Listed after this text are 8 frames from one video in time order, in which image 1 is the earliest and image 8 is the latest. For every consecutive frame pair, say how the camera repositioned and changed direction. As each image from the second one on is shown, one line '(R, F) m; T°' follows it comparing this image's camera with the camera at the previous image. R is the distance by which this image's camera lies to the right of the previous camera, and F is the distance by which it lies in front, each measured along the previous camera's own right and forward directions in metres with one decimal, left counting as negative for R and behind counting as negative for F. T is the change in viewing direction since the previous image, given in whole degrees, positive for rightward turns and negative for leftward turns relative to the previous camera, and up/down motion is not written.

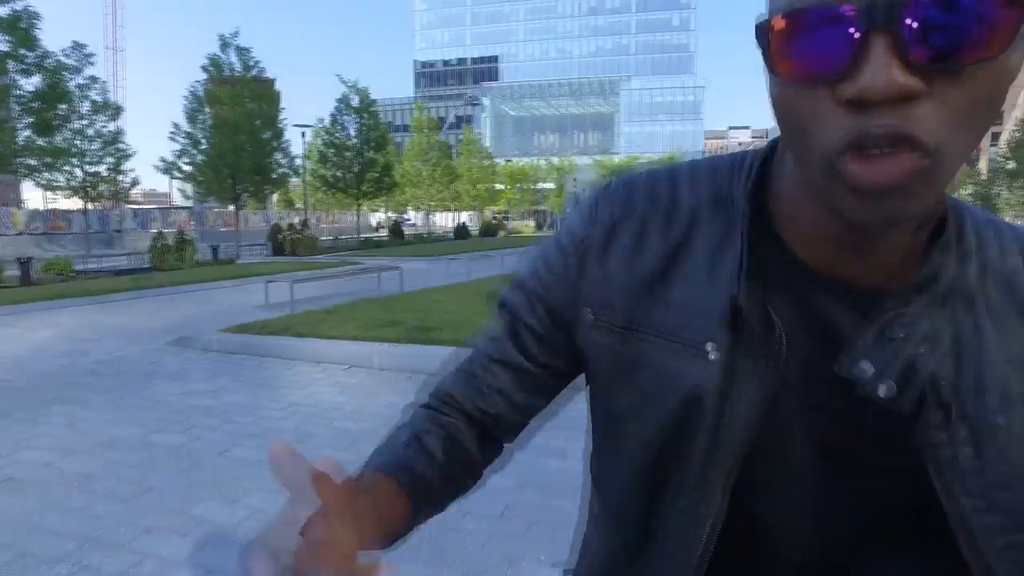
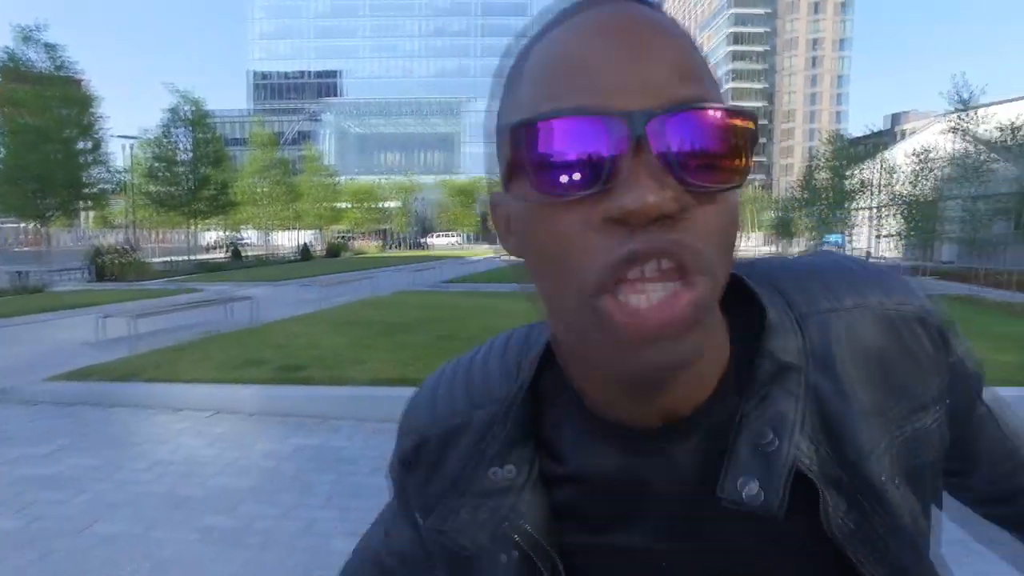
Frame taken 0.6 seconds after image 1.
(-0.4, +0.1) m; +14°
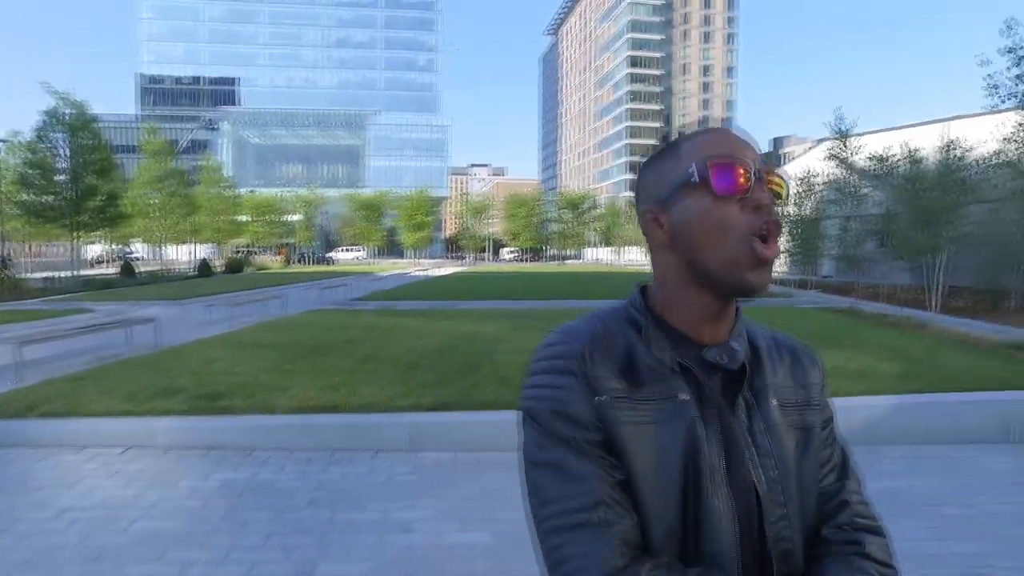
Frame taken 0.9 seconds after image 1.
(-0.3, 0.0) m; +8°
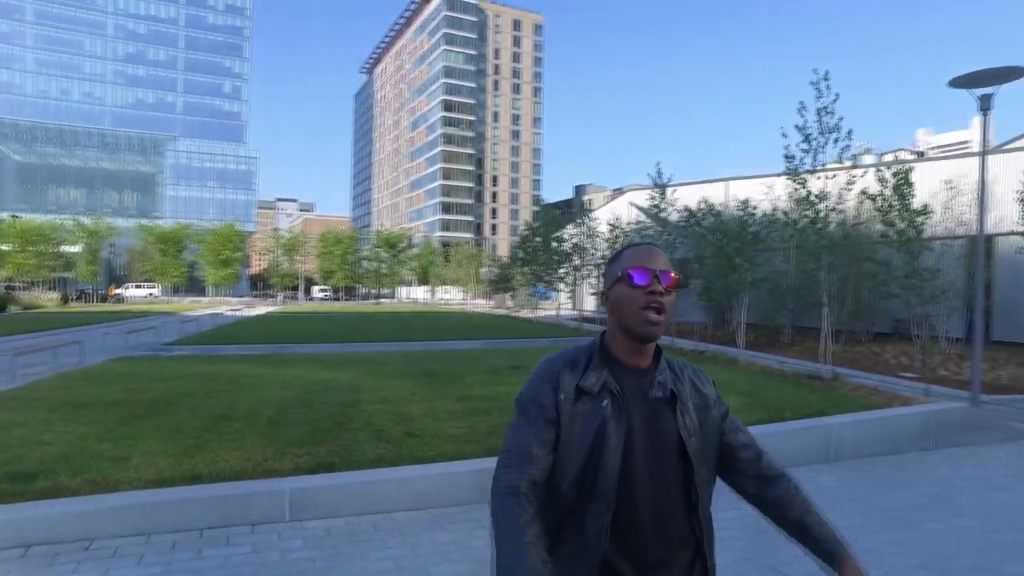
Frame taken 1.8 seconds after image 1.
(-0.9, +0.3) m; +17°
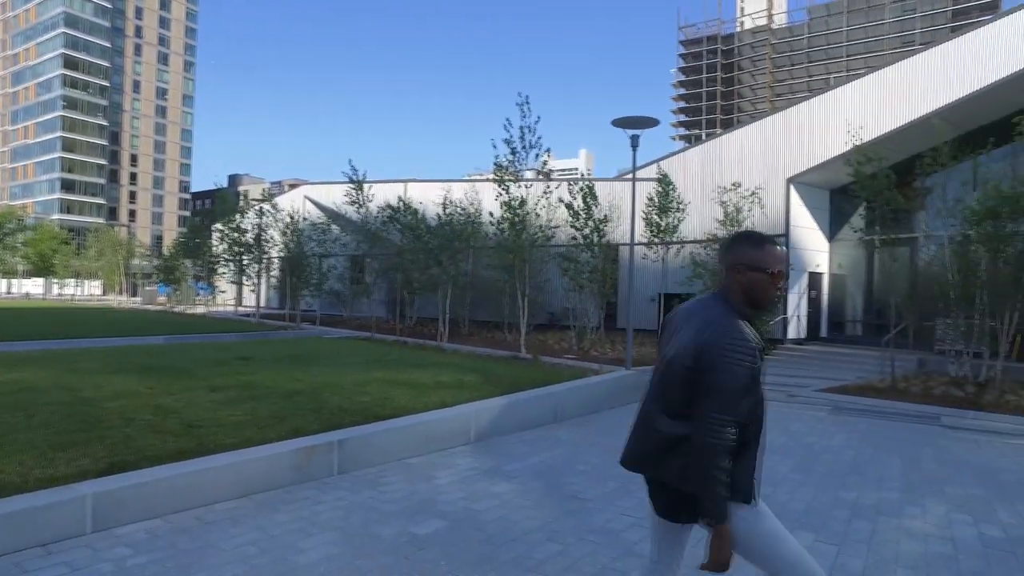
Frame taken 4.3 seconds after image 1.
(-1.7, -0.1) m; +30°
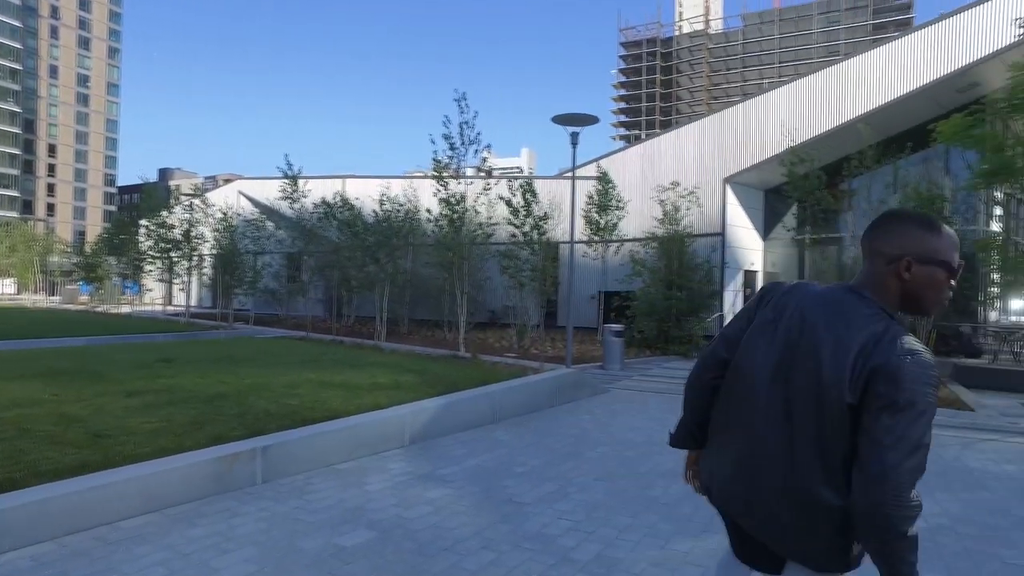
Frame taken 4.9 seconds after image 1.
(+0.1, +0.2) m; +5°
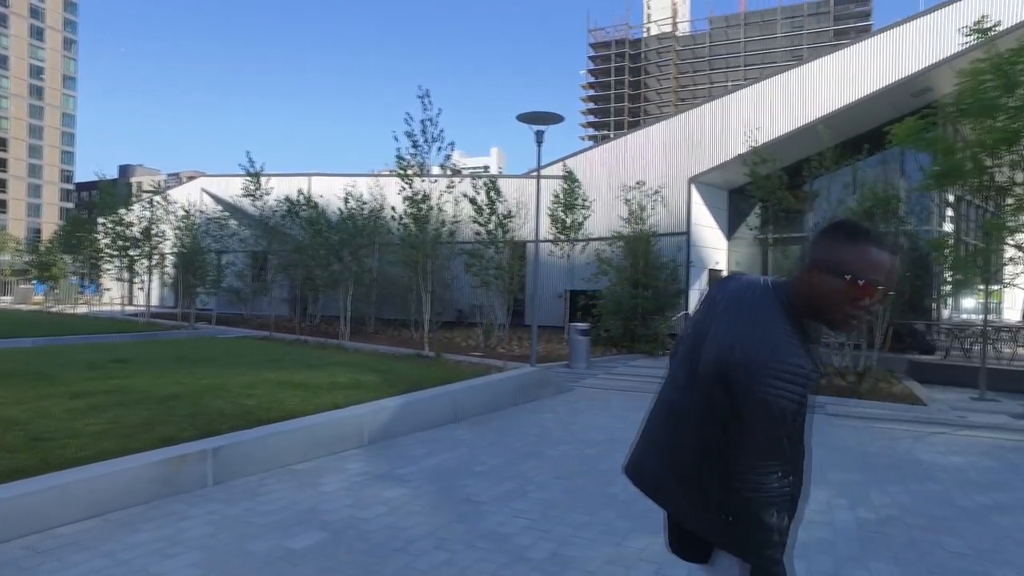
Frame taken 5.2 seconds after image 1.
(+0.1, 0.0) m; +3°
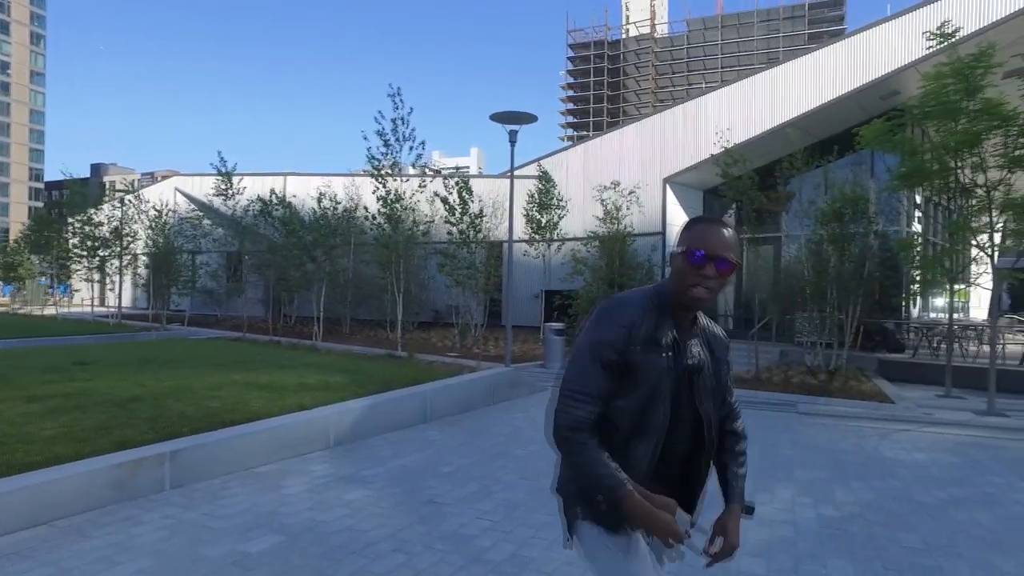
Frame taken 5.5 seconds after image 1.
(+0.2, 0.0) m; +2°
